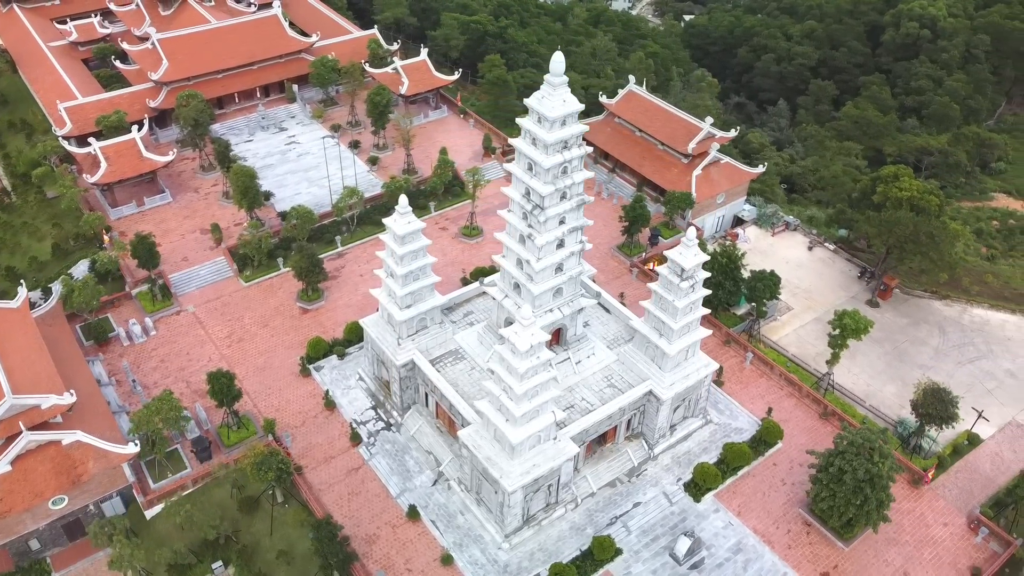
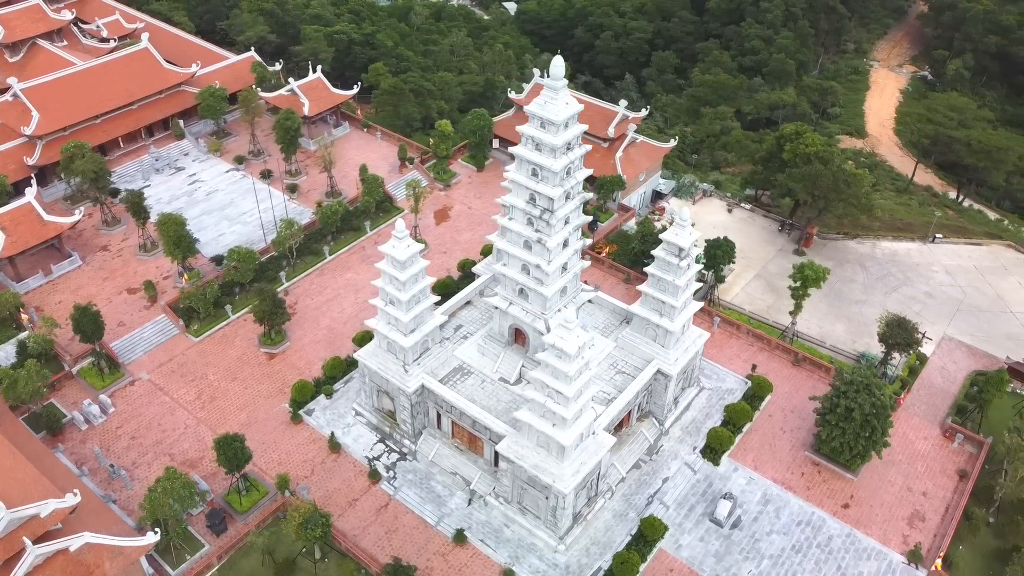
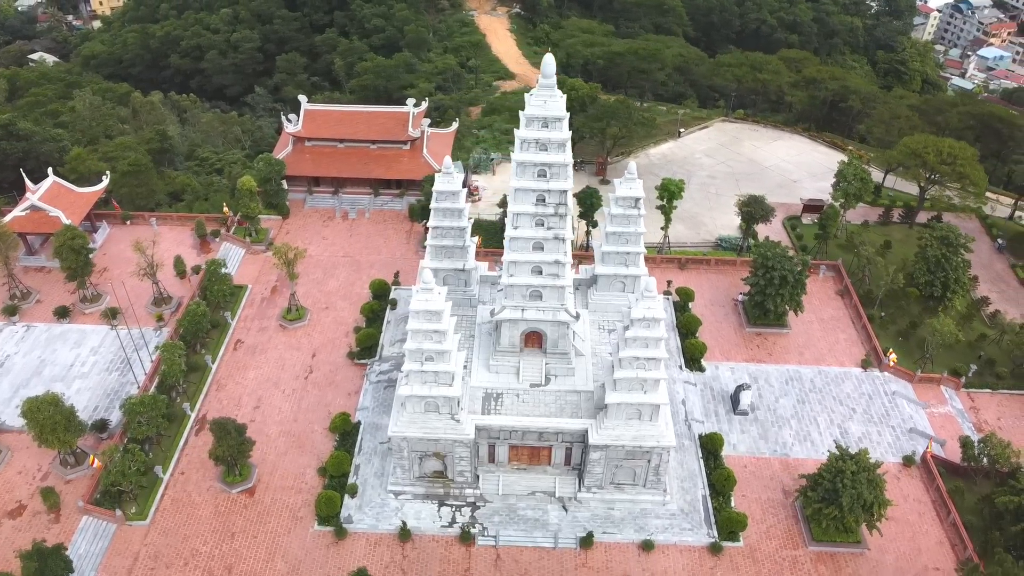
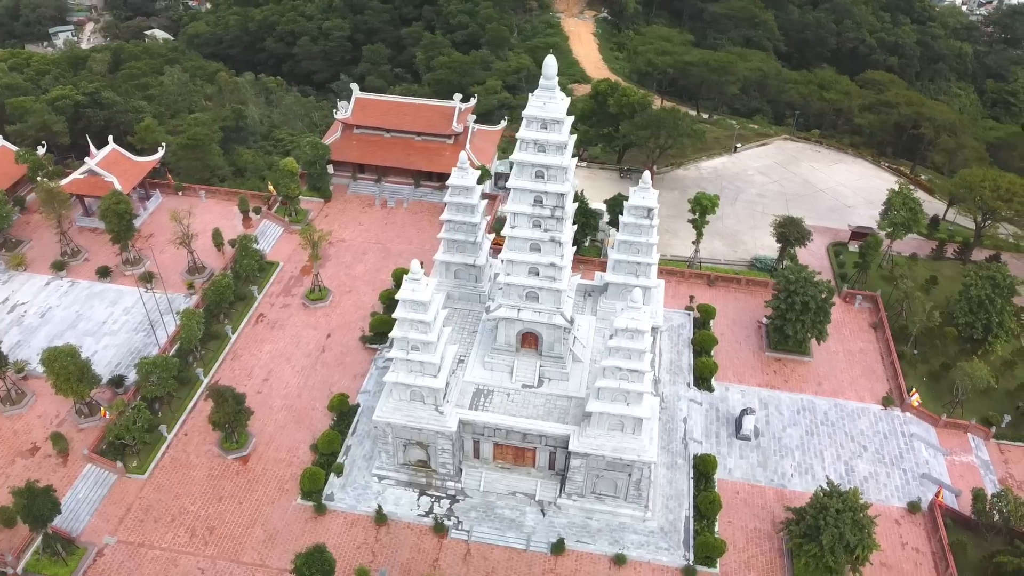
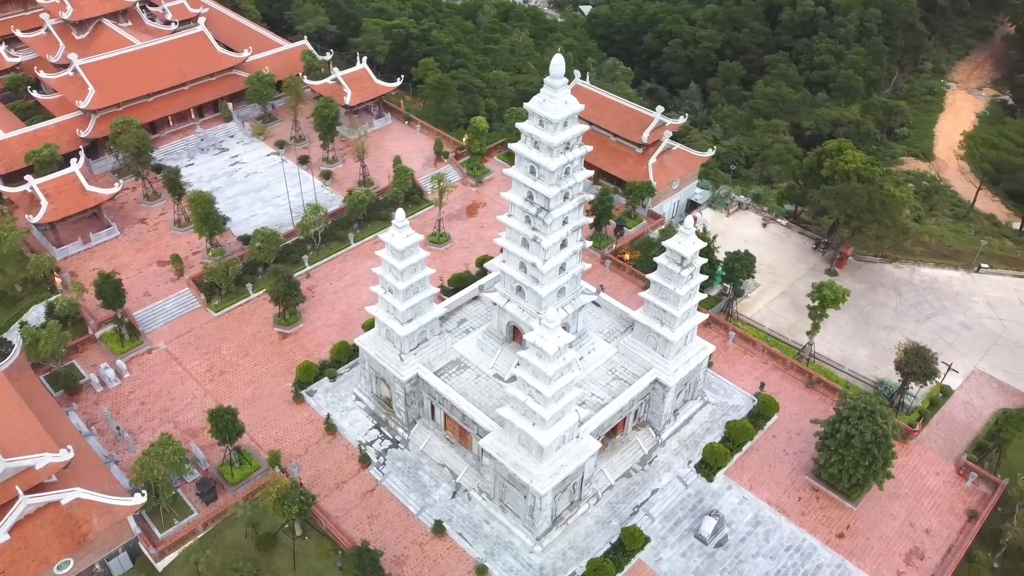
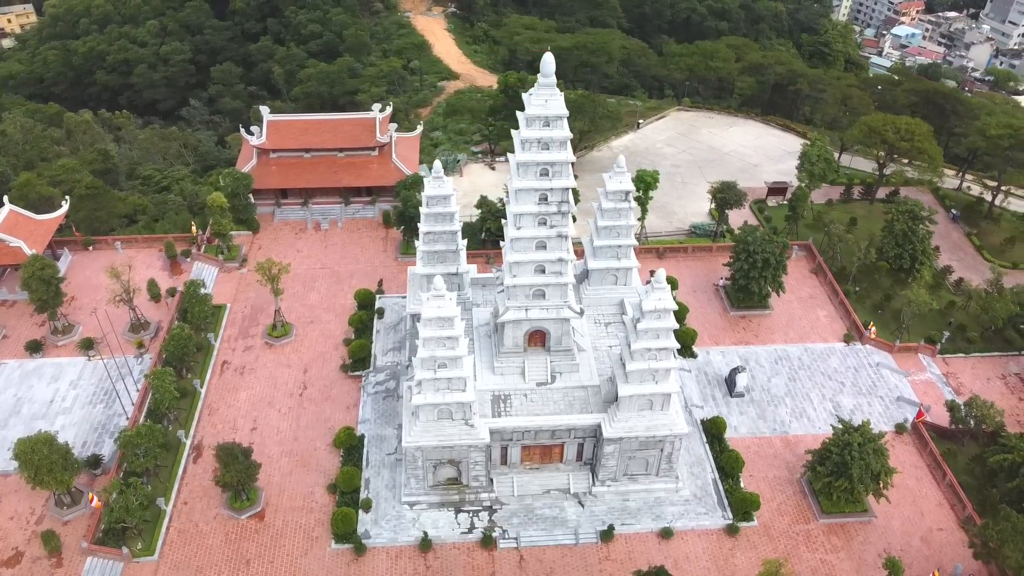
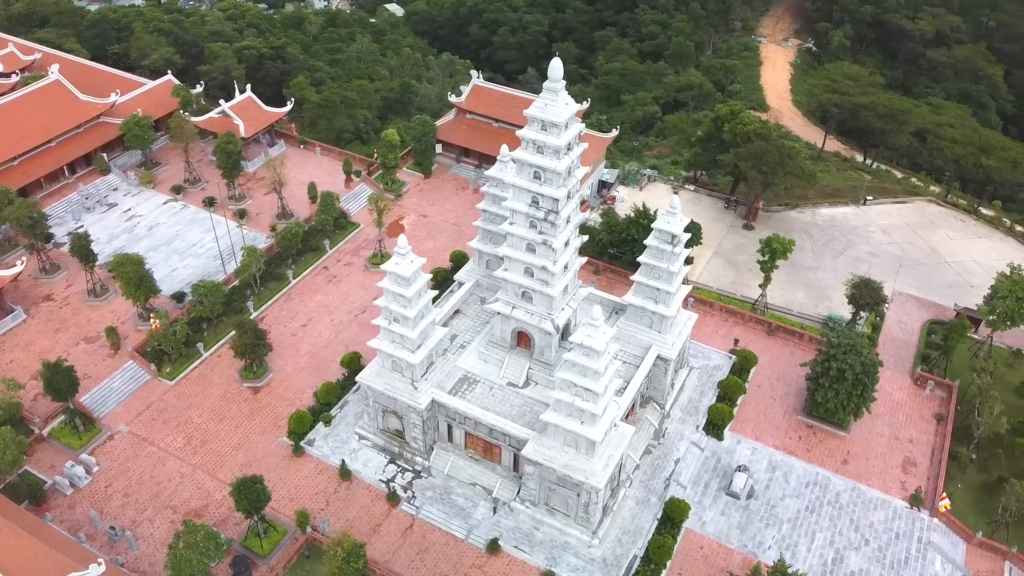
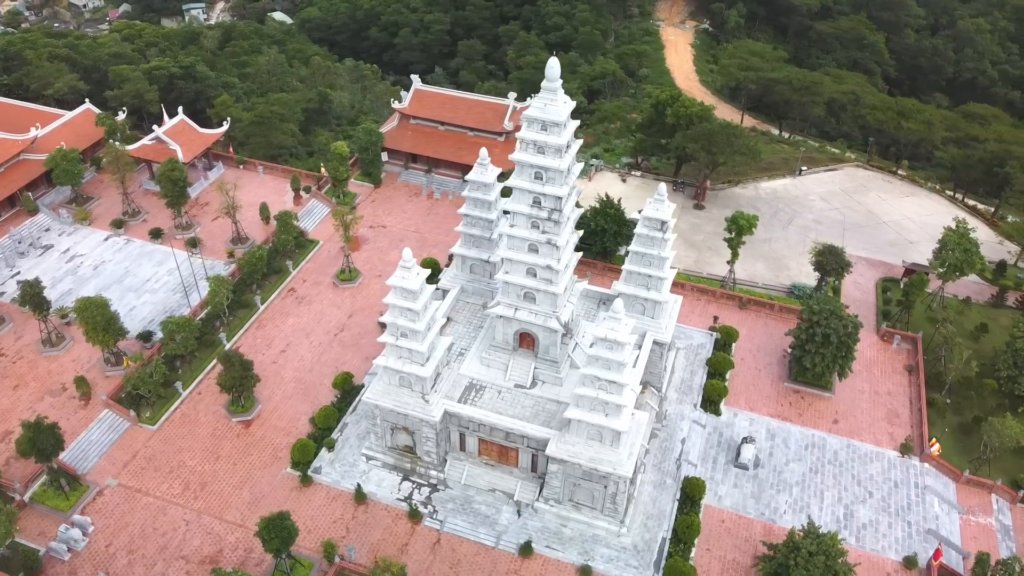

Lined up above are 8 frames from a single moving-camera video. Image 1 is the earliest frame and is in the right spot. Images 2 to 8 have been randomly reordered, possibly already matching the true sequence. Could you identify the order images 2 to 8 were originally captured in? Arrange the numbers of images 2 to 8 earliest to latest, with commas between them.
5, 2, 7, 8, 4, 3, 6
